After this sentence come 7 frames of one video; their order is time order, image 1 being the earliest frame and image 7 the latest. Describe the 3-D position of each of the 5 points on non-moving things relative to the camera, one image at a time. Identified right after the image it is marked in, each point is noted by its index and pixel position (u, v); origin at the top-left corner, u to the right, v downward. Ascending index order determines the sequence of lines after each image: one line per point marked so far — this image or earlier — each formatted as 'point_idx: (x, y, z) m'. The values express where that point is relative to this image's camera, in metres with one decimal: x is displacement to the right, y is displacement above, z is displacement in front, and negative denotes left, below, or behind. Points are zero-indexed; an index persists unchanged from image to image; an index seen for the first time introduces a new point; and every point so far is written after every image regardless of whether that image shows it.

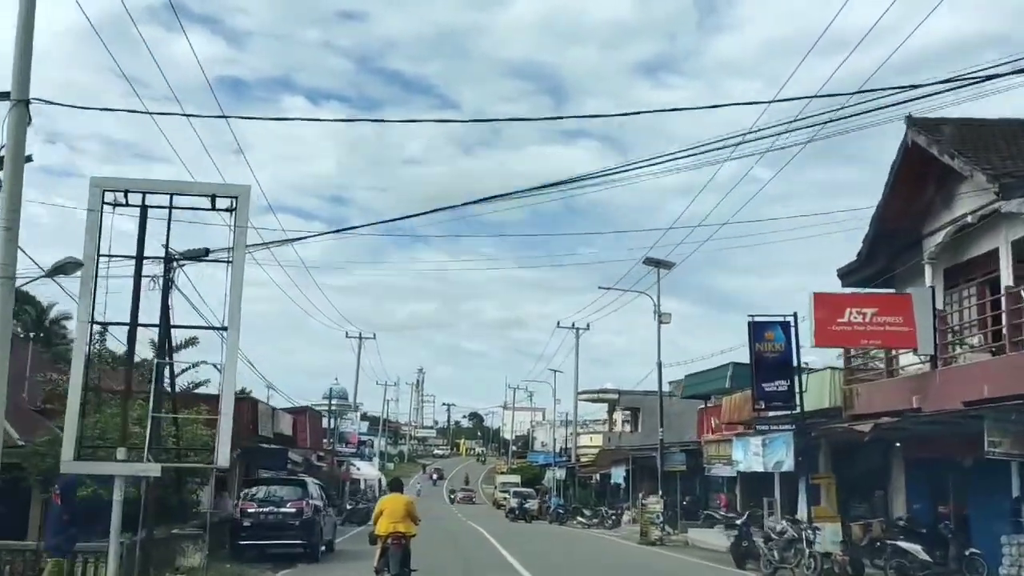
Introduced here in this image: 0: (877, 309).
0: (+6.9, -0.4, +18.6) m
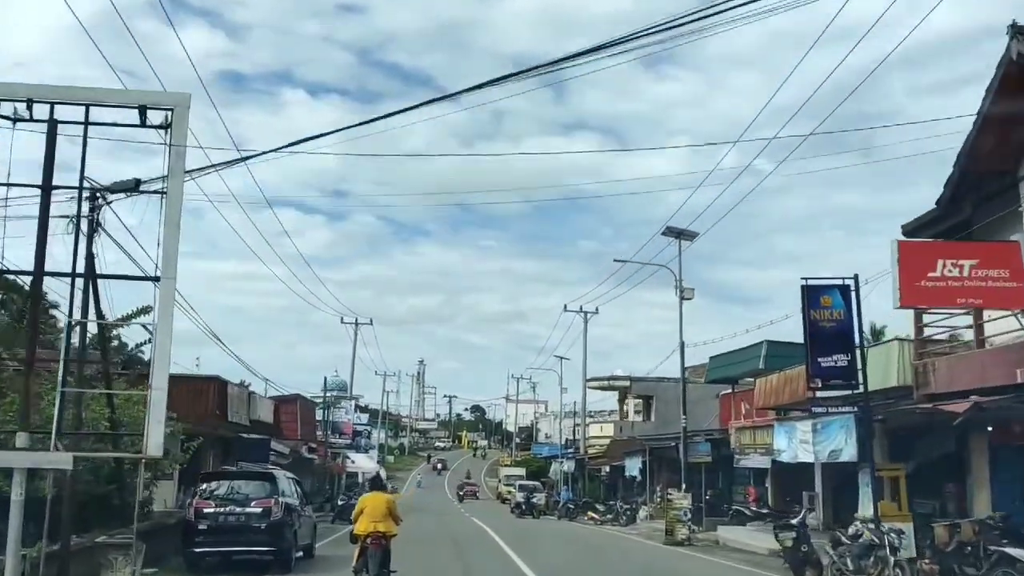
0: (+7.1, +0.4, +15.0) m
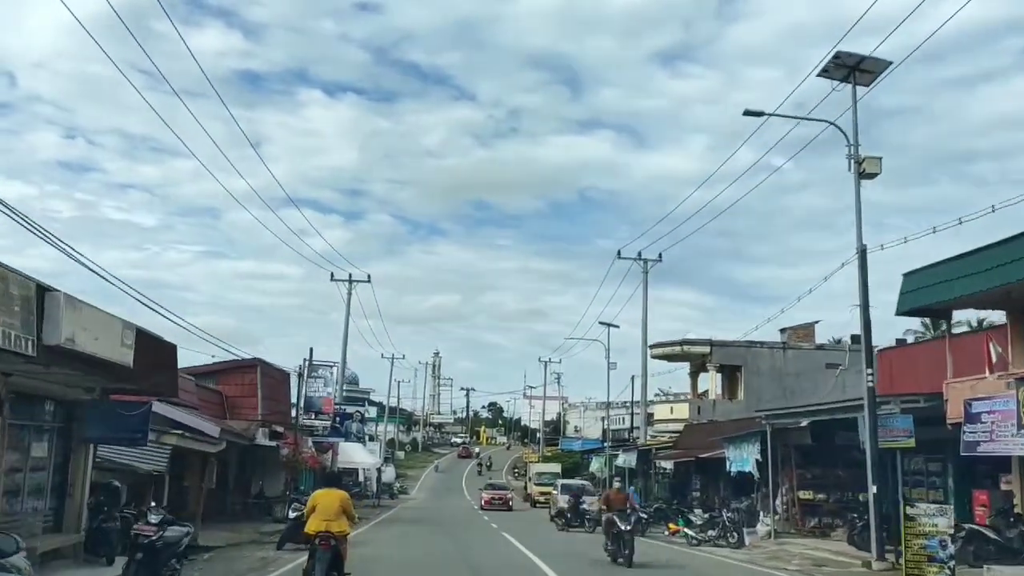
0: (+8.1, +3.1, +1.3) m
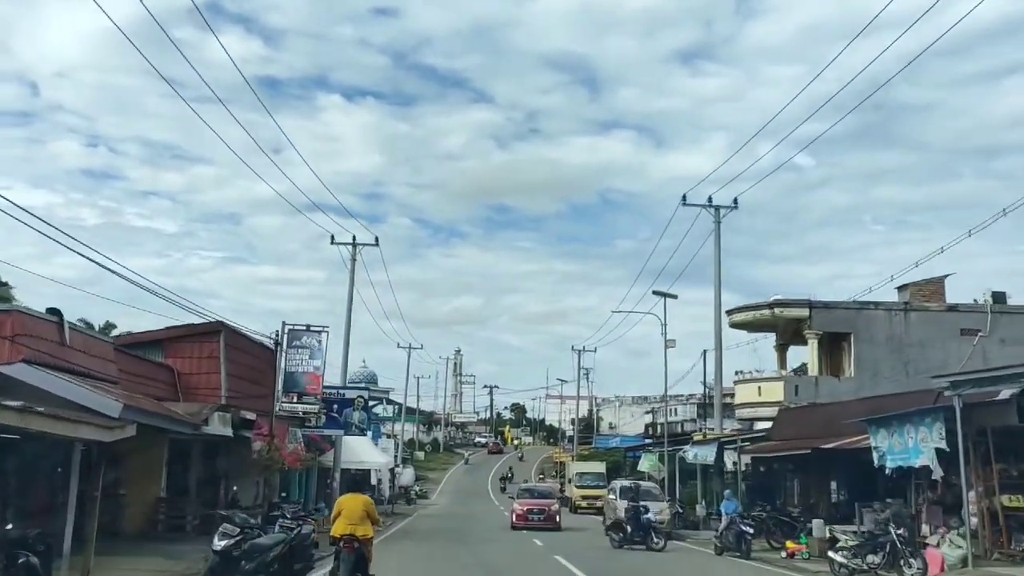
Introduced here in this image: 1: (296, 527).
0: (+8.6, +4.9, -7.7) m
1: (-3.3, -3.7, +15.3) m
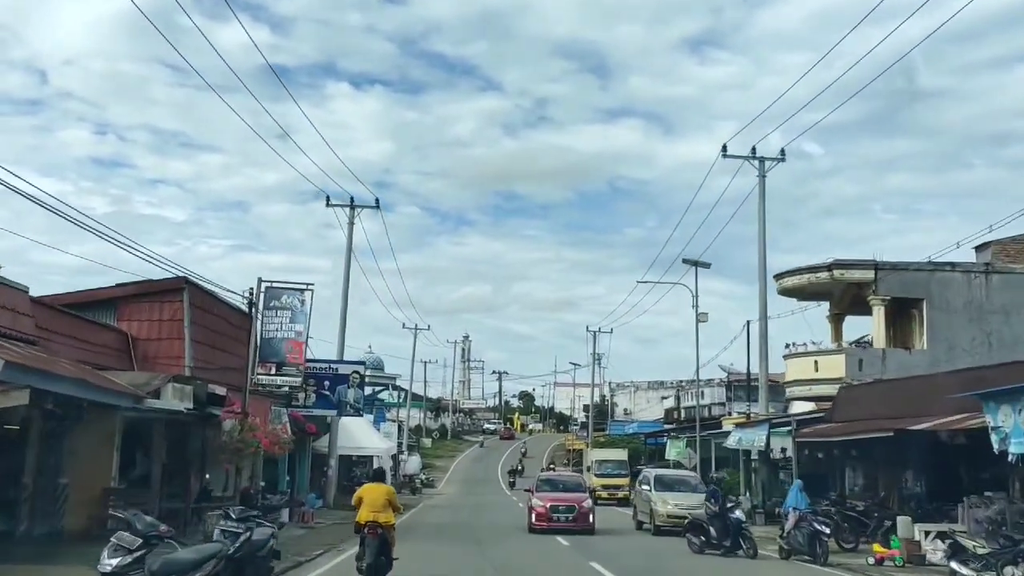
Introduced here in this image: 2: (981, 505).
0: (+8.8, +5.6, -12.2) m
1: (-3.0, -2.7, +11.0) m
2: (+9.2, -4.1, +19.9) m
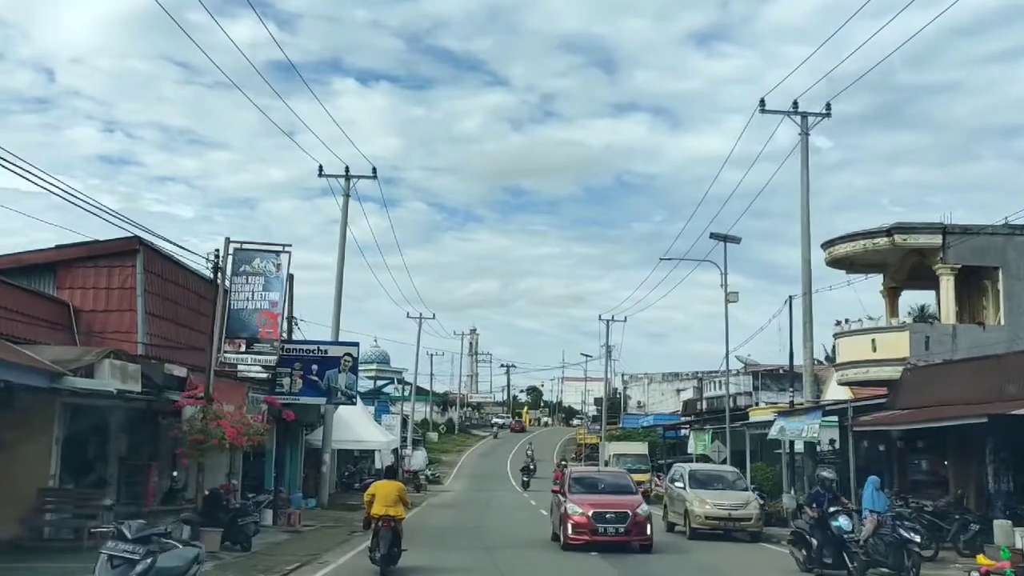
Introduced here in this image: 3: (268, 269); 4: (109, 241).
0: (+8.8, +6.2, -15.8) m
1: (-2.8, -2.0, +7.5) m
2: (+9.5, -3.3, +16.3) m
3: (-4.5, +0.3, +18.4) m
4: (-7.3, +0.9, +18.0) m
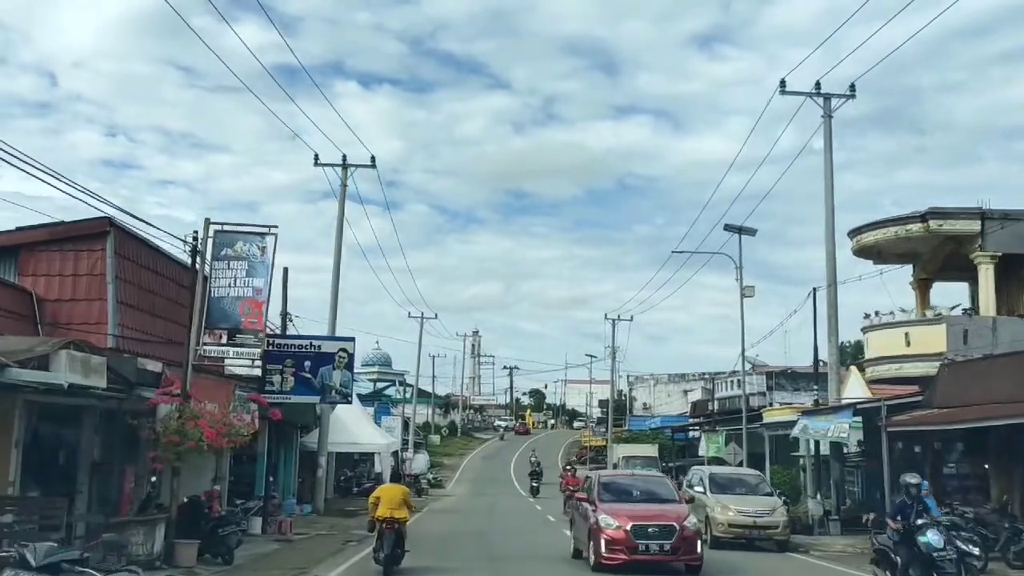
0: (+8.8, +6.6, -17.4) m
1: (-2.6, -1.8, +5.9) m
2: (+9.6, -3.0, +14.6) m
3: (-4.4, +0.6, +16.8) m
4: (-7.2, +1.1, +16.3) m
